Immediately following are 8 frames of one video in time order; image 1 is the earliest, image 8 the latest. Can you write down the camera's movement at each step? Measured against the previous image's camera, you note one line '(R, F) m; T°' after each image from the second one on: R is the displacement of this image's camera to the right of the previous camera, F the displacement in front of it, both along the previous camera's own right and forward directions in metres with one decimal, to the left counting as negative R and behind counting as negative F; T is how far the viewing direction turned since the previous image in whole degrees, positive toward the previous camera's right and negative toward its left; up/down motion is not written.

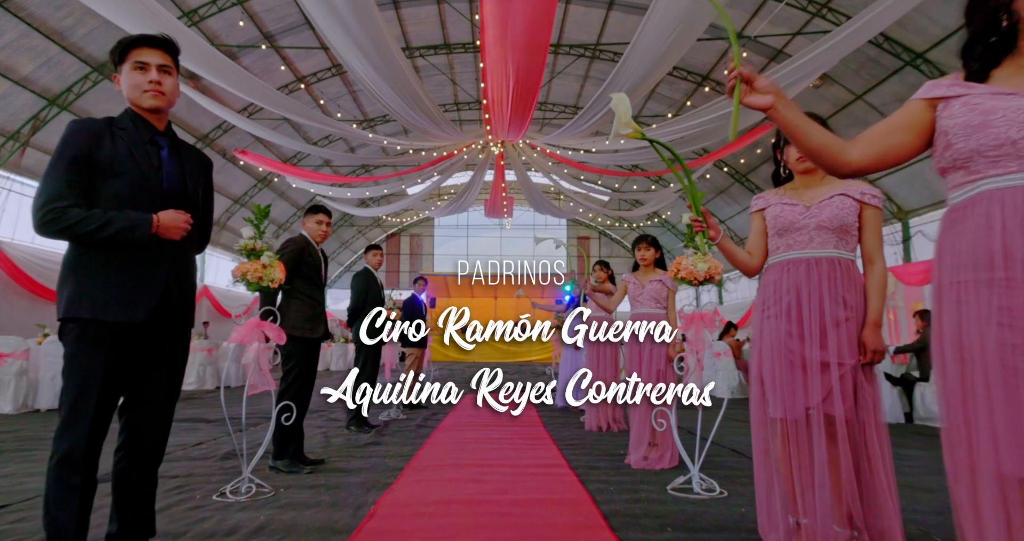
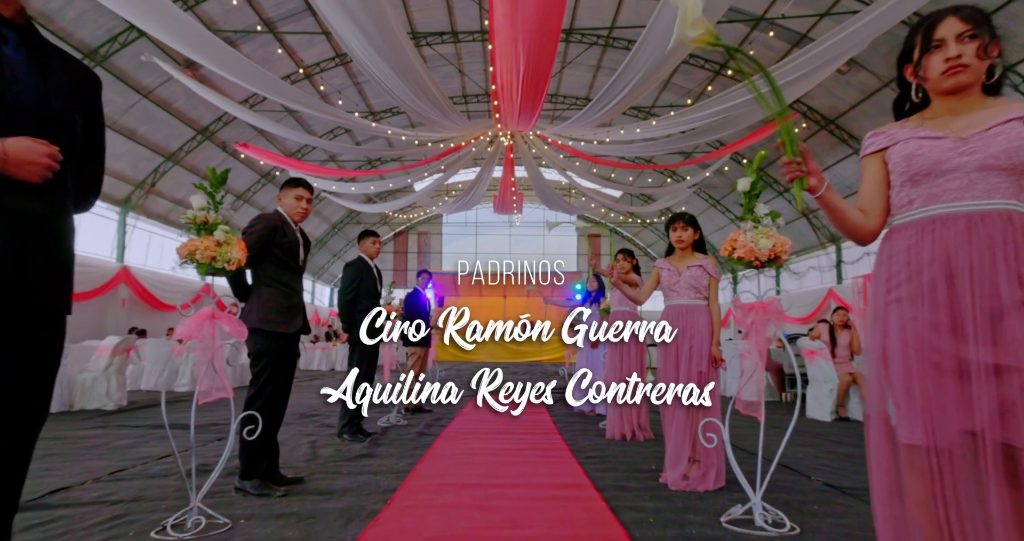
(0.0, +0.4) m; -1°
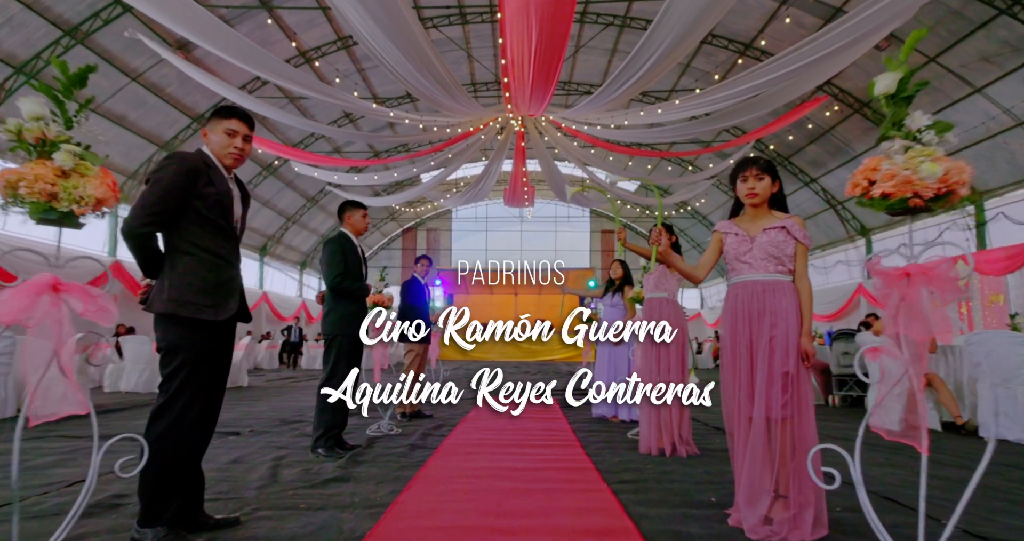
(0.0, +0.6) m; -1°
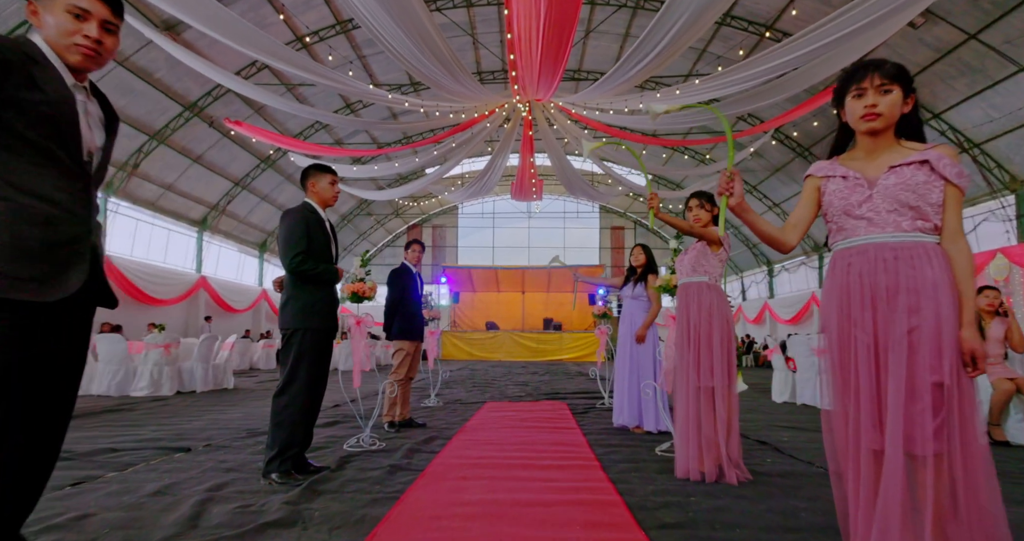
(0.0, +0.6) m; -1°
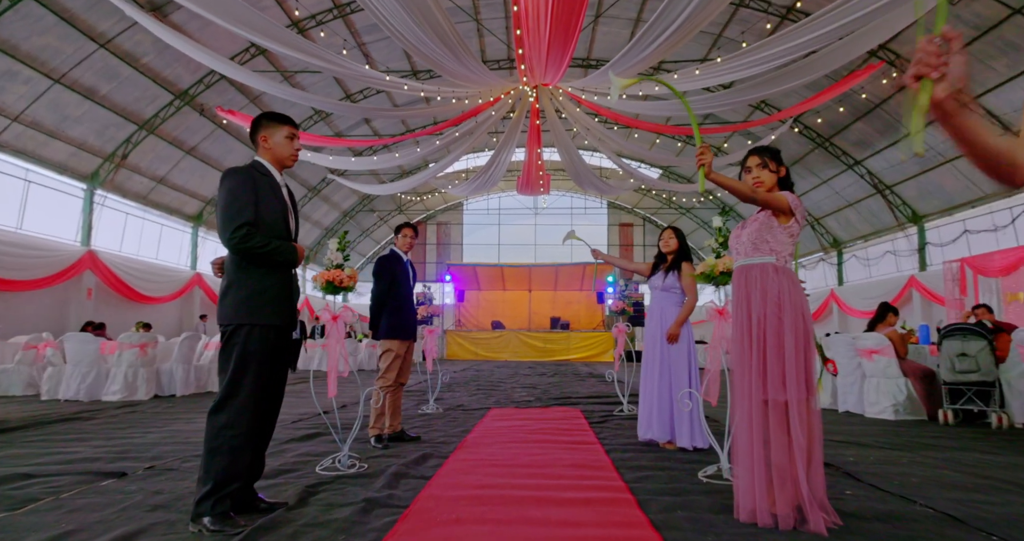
(0.0, +0.6) m; -1°
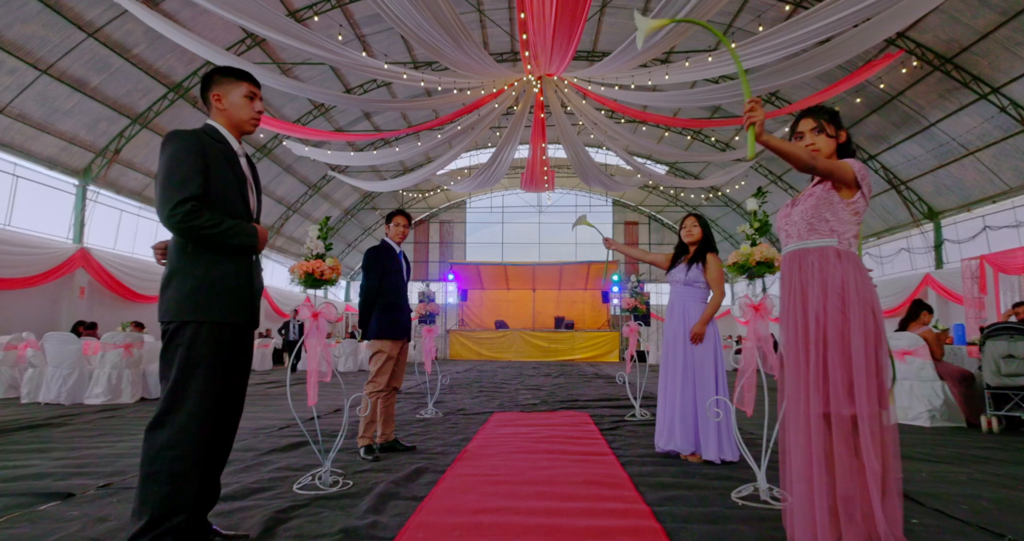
(0.0, +0.3) m; 0°
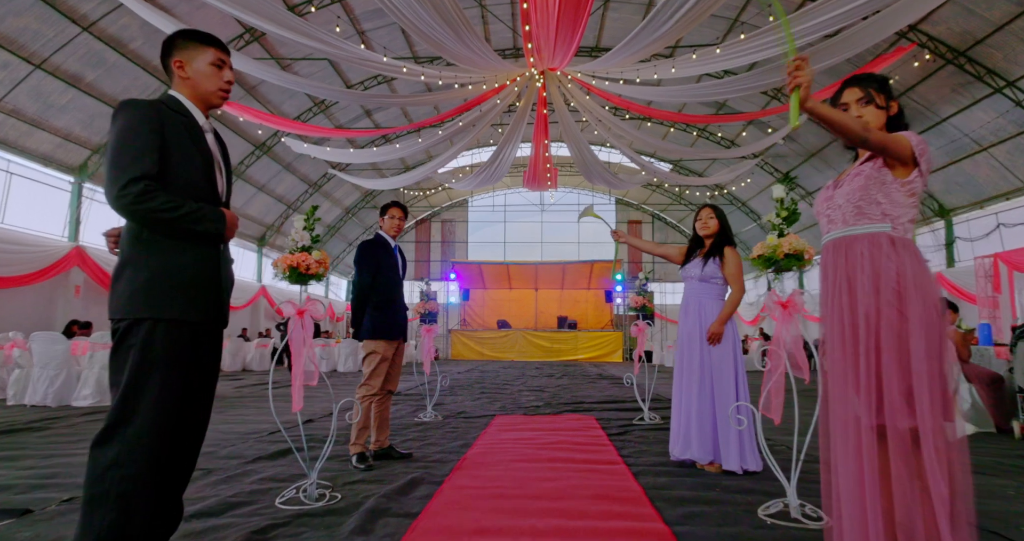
(0.0, +0.2) m; 0°
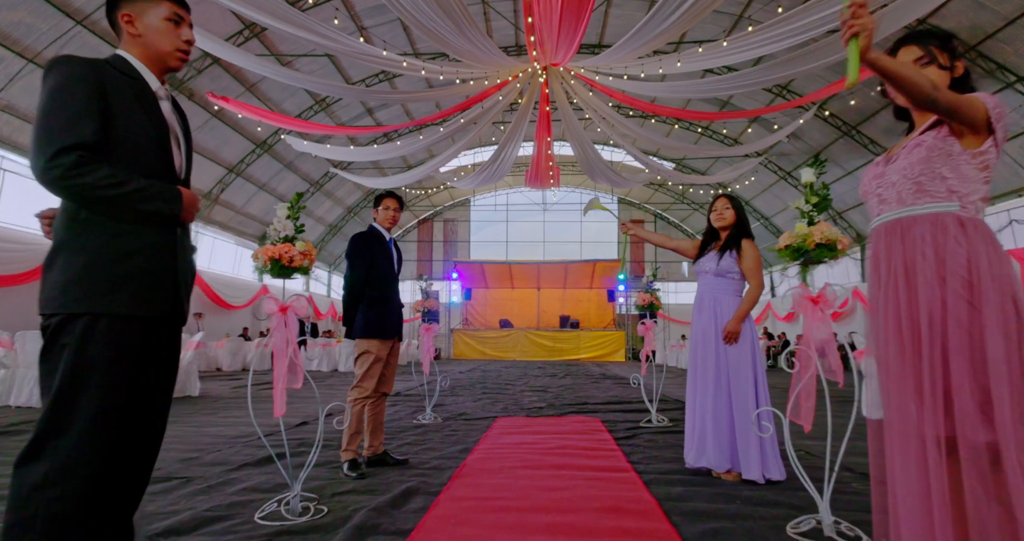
(0.0, +0.2) m; 0°
